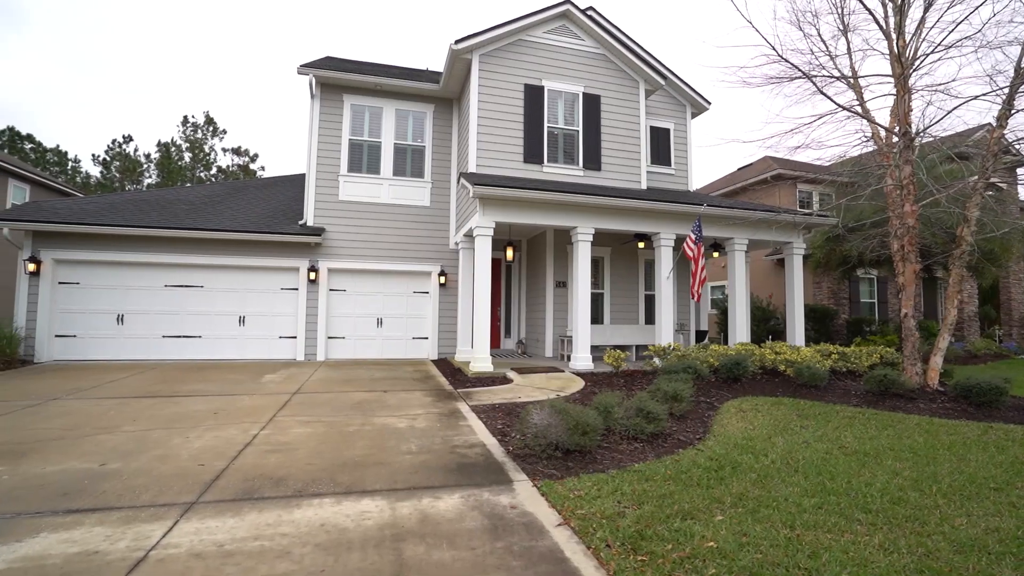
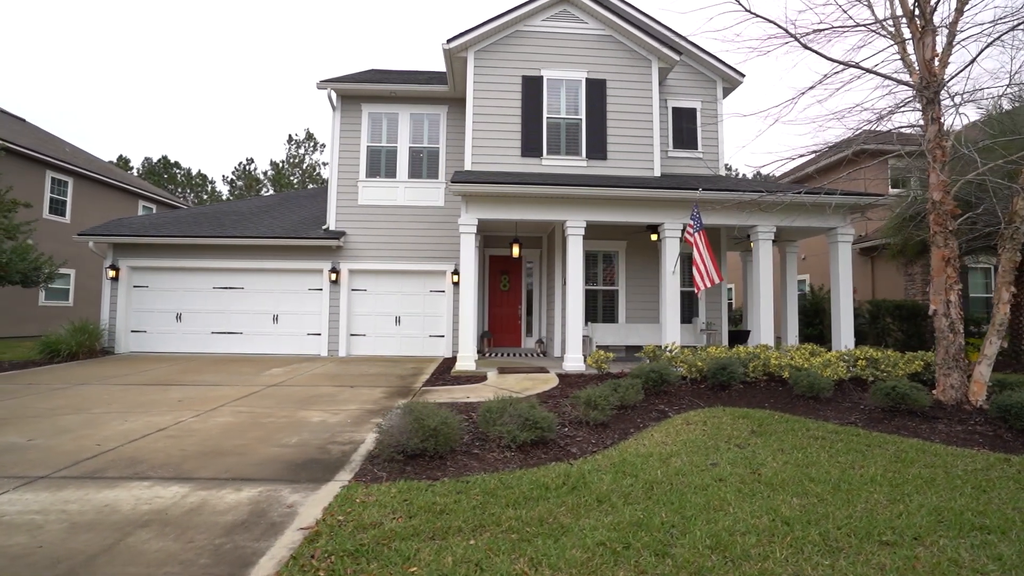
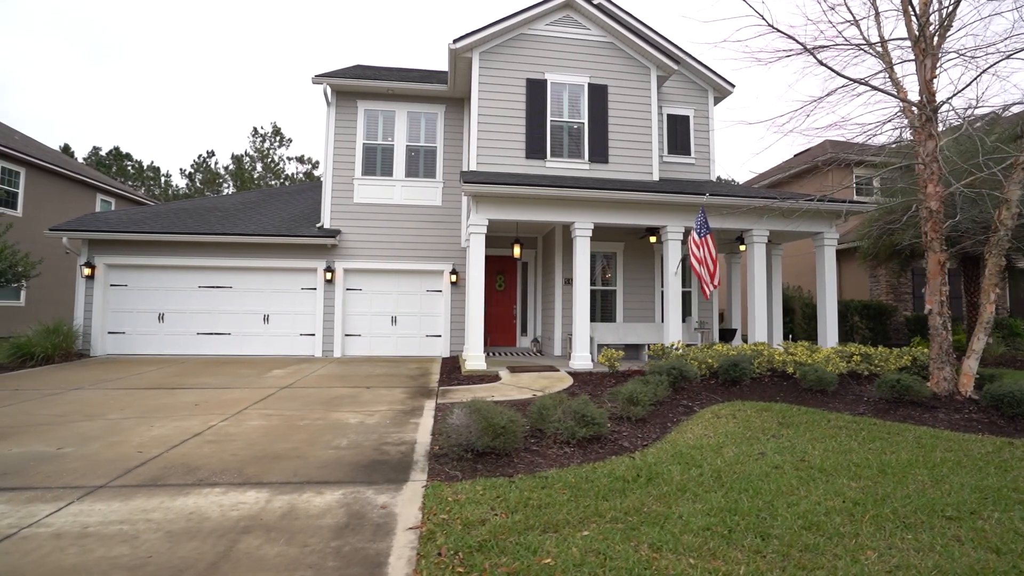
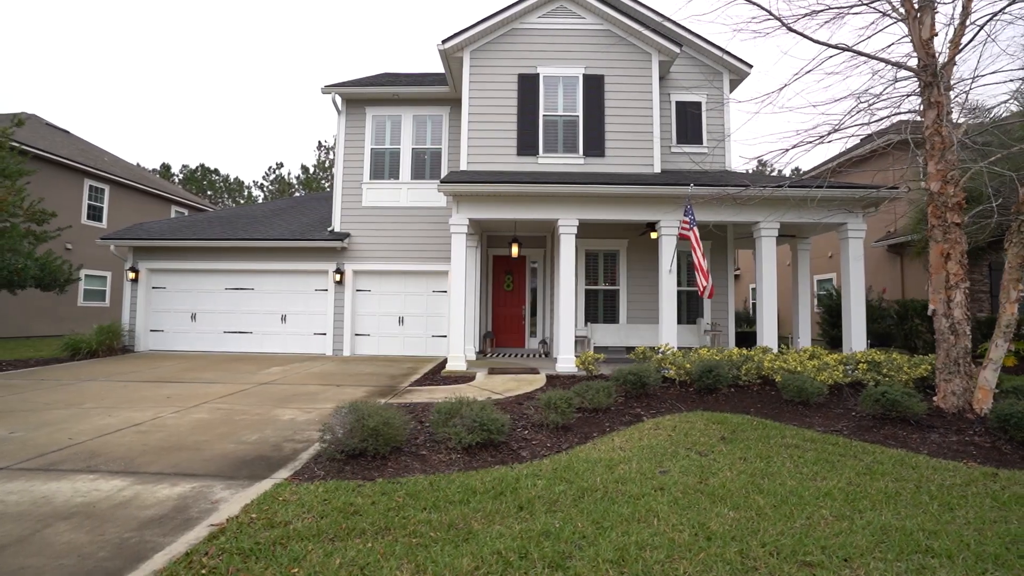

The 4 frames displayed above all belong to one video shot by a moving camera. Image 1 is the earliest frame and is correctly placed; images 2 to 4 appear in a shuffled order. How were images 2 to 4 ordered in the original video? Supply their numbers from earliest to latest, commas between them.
3, 2, 4
